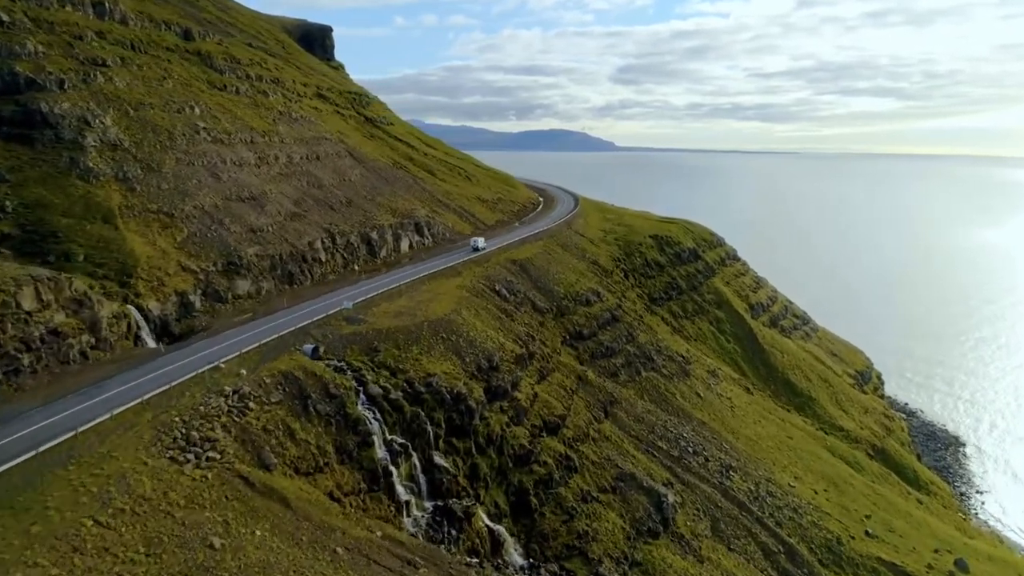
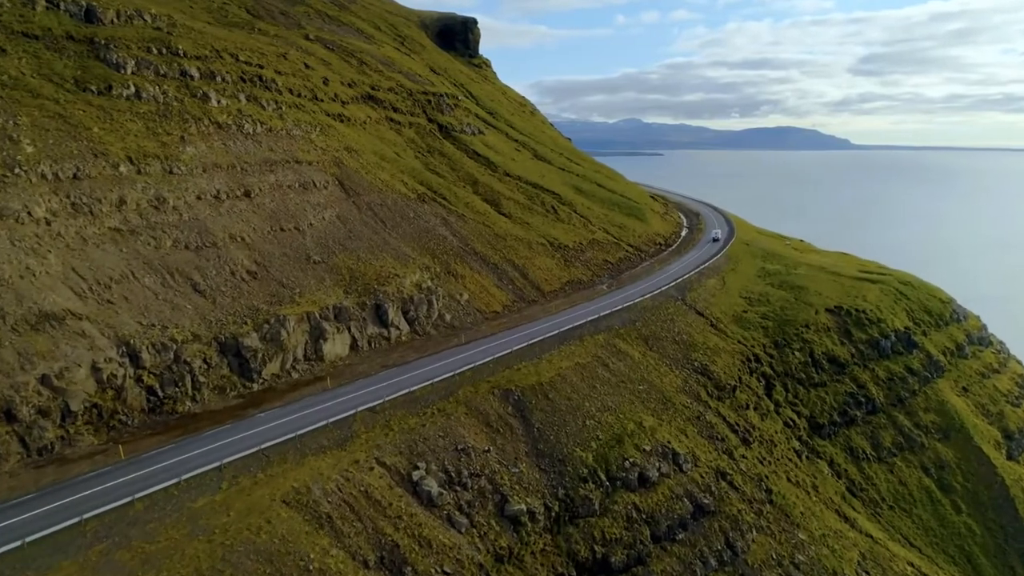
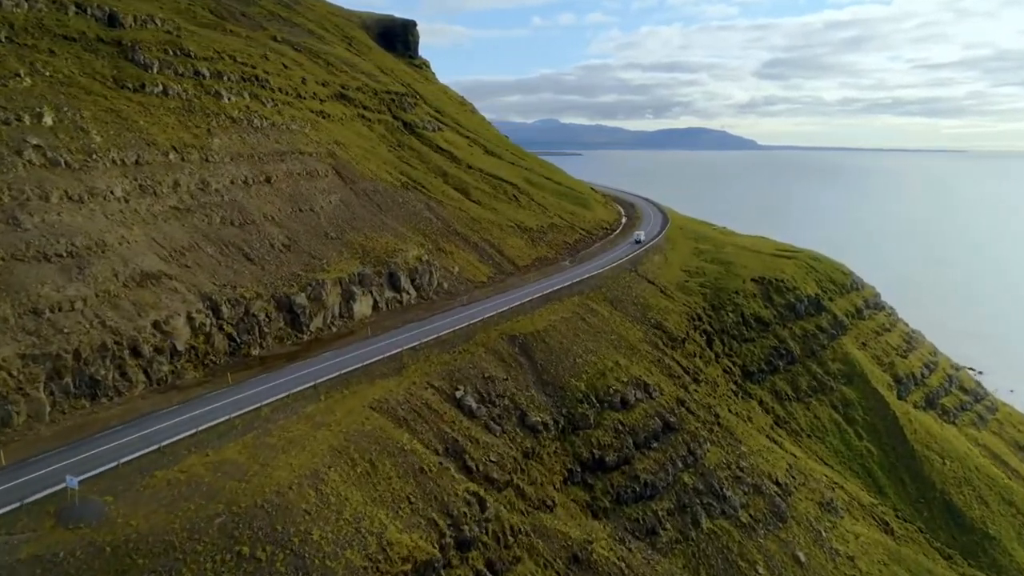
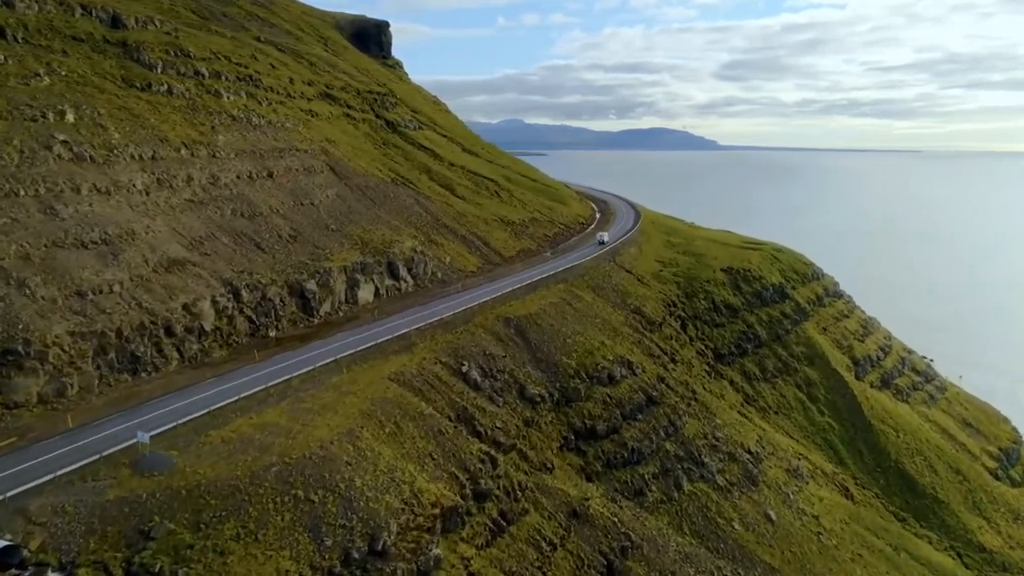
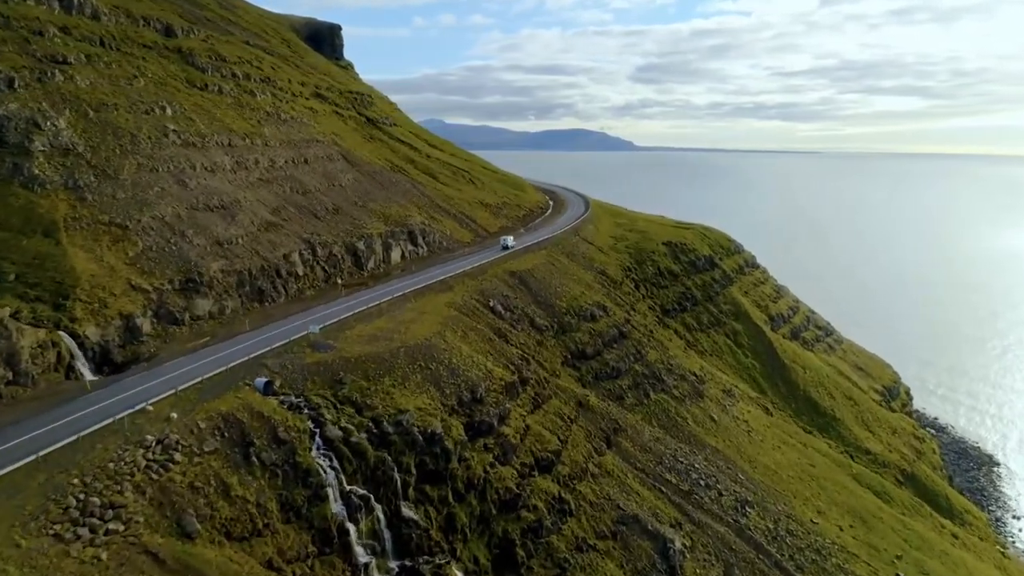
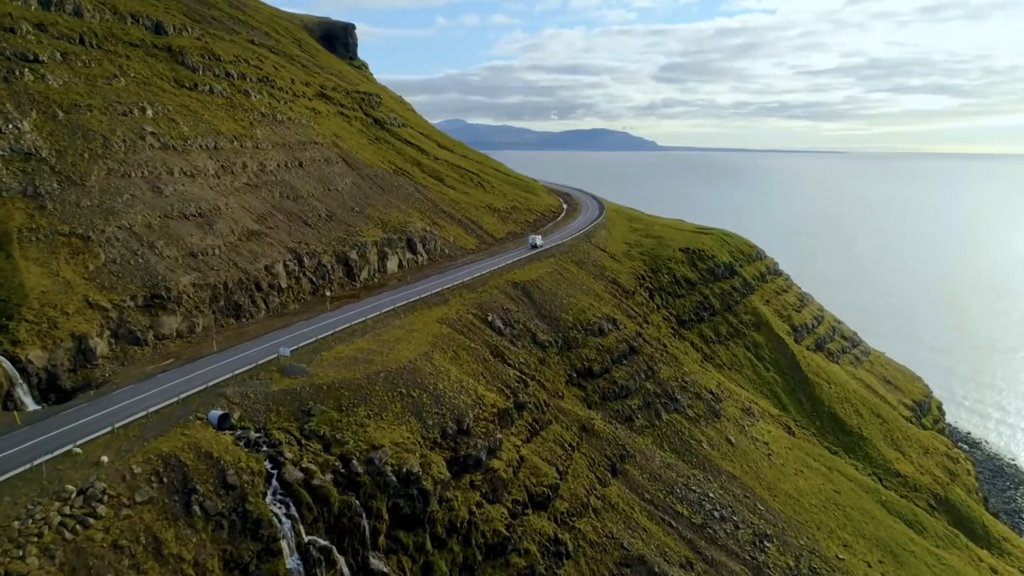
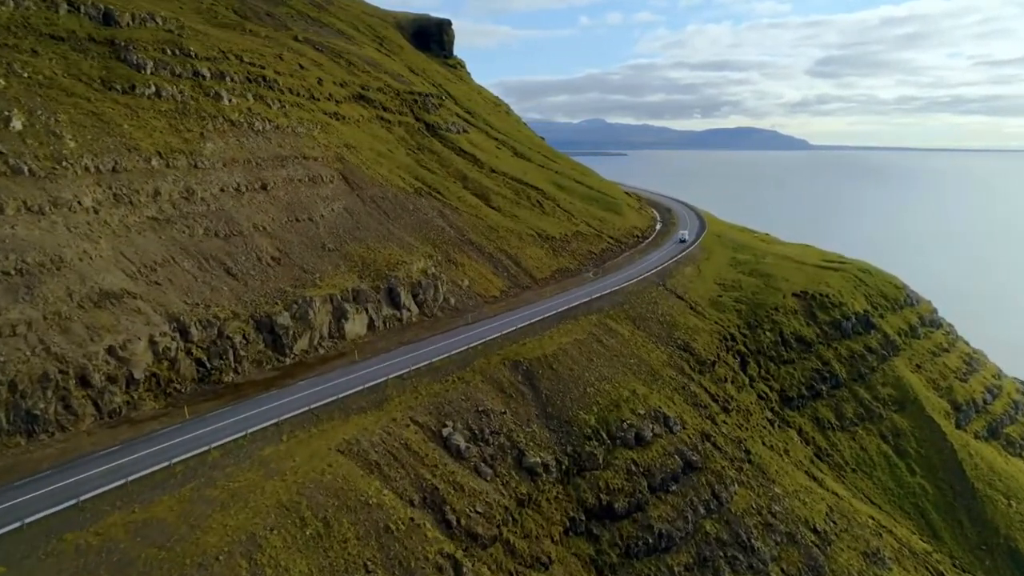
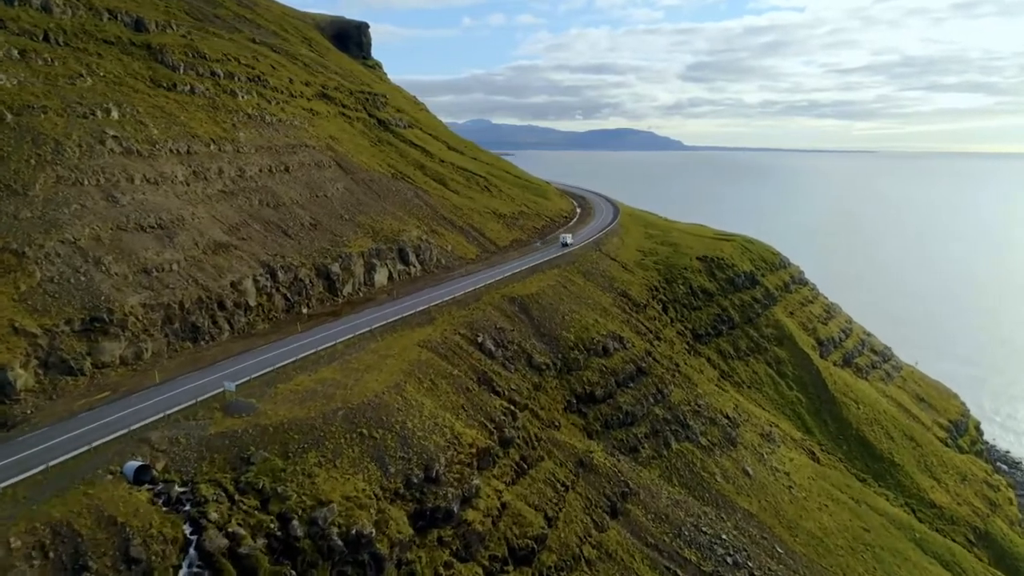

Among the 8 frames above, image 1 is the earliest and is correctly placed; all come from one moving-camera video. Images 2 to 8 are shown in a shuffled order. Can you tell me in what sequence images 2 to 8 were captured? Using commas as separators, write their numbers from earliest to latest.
5, 6, 8, 4, 3, 7, 2
